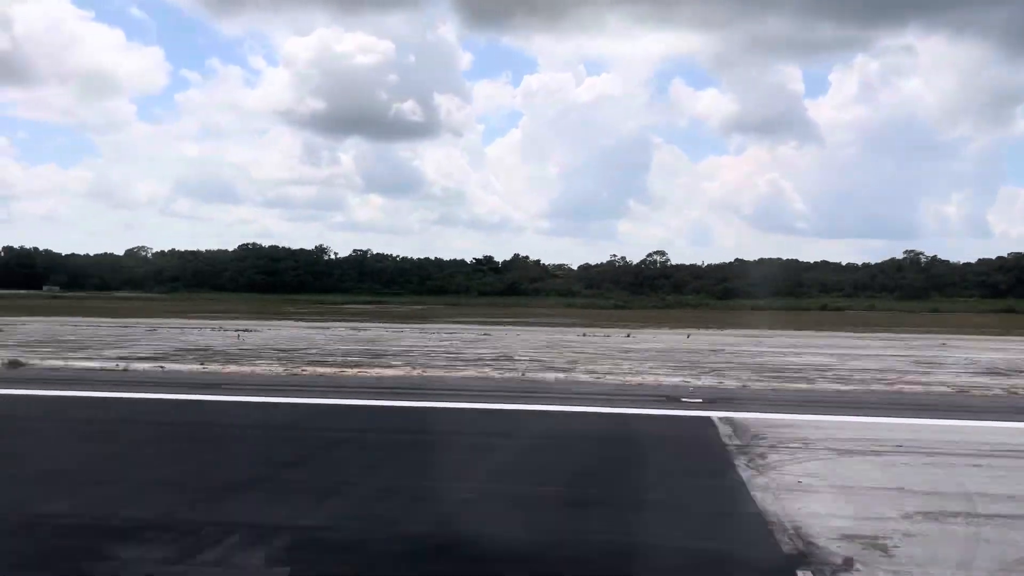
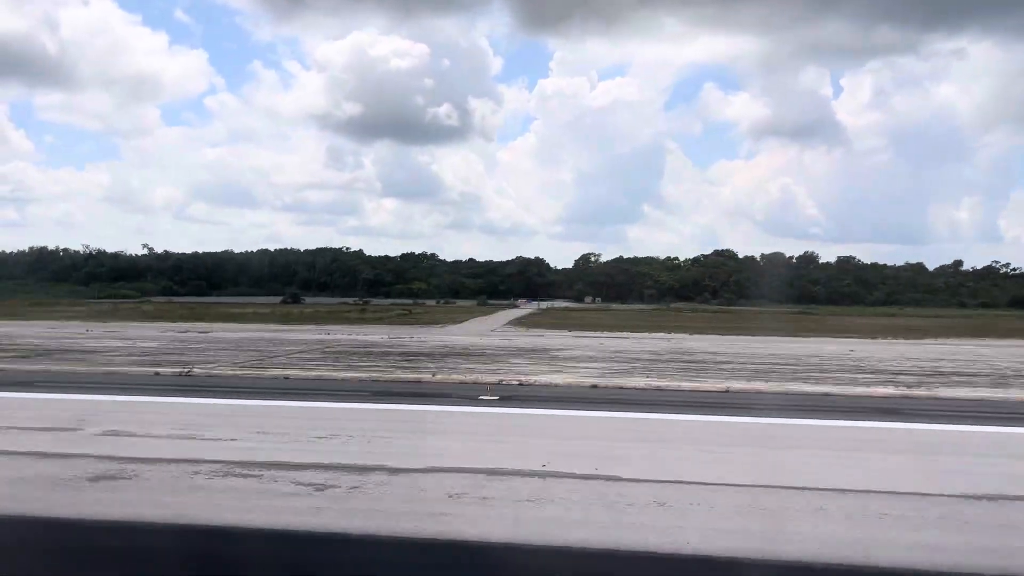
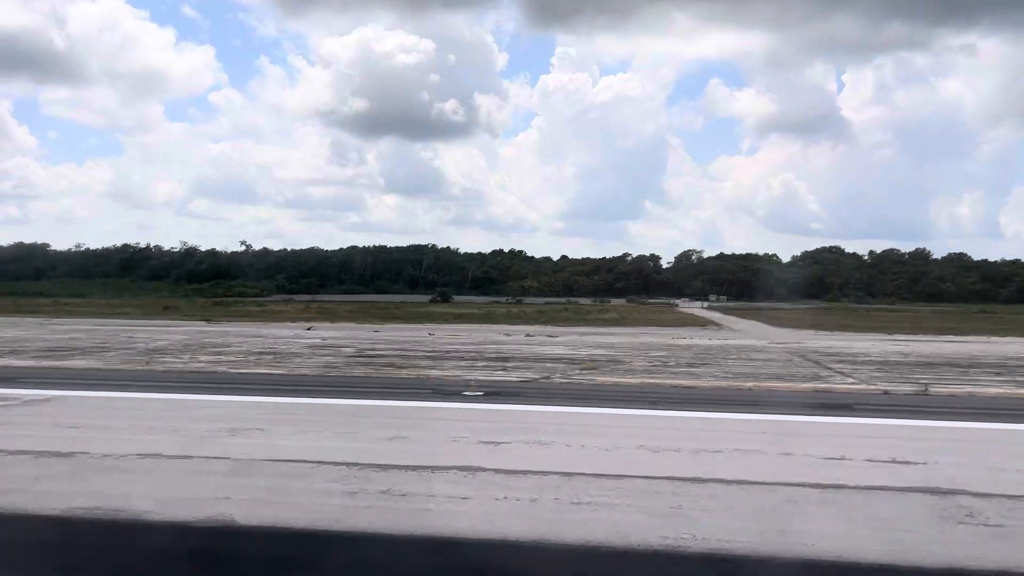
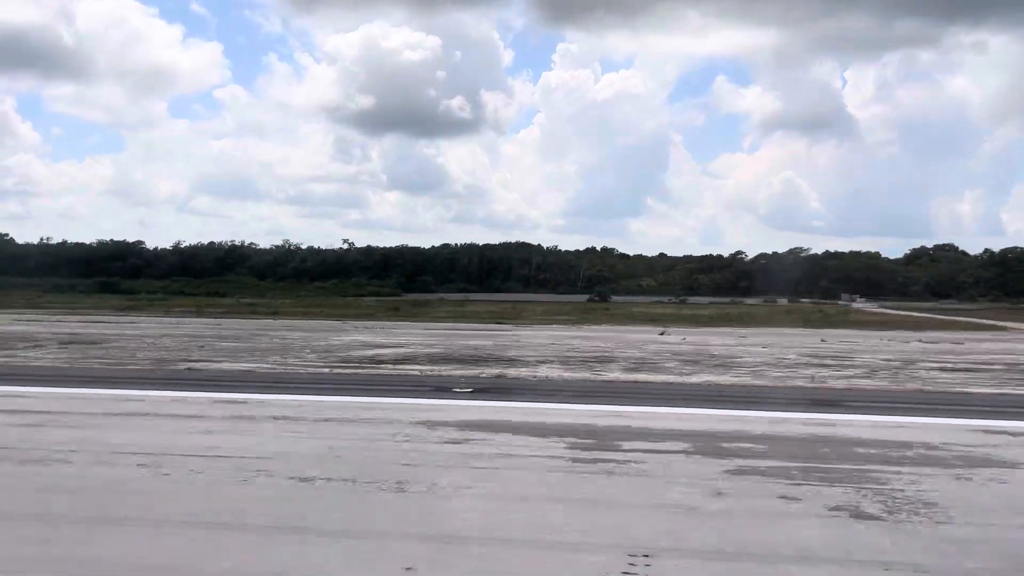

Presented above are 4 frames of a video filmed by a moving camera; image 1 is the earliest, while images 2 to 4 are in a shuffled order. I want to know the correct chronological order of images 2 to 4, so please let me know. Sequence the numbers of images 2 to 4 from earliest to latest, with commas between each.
2, 3, 4
